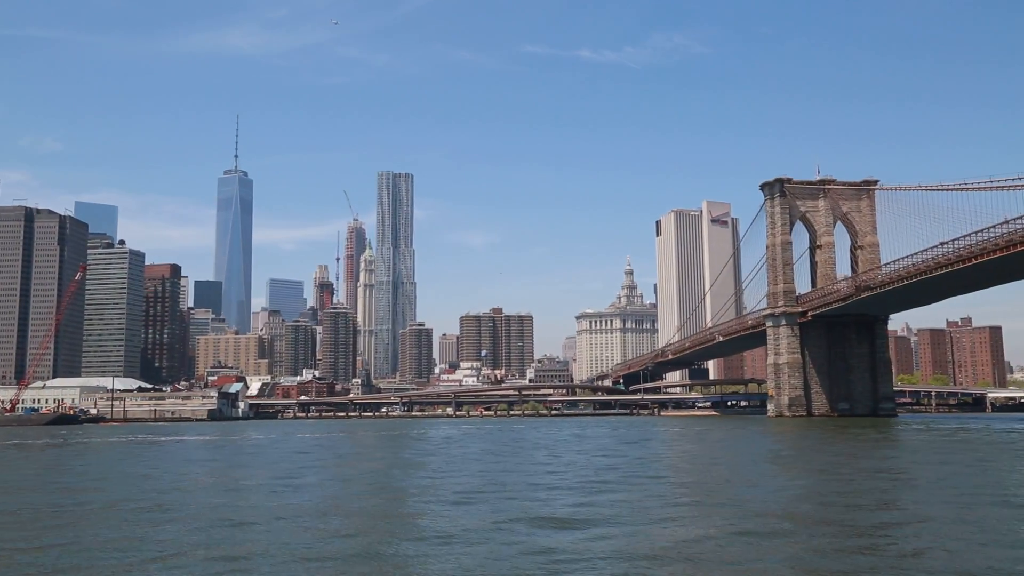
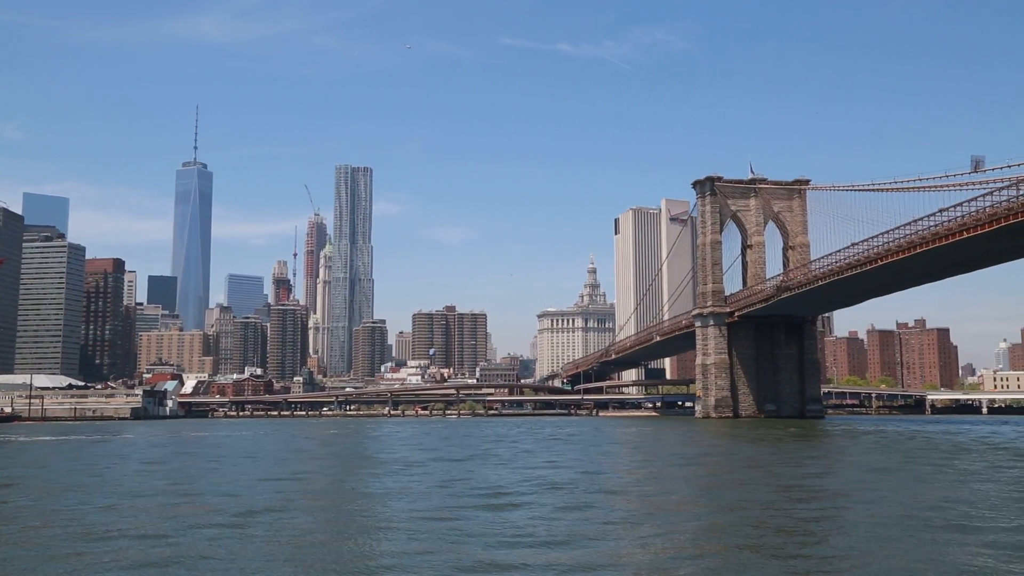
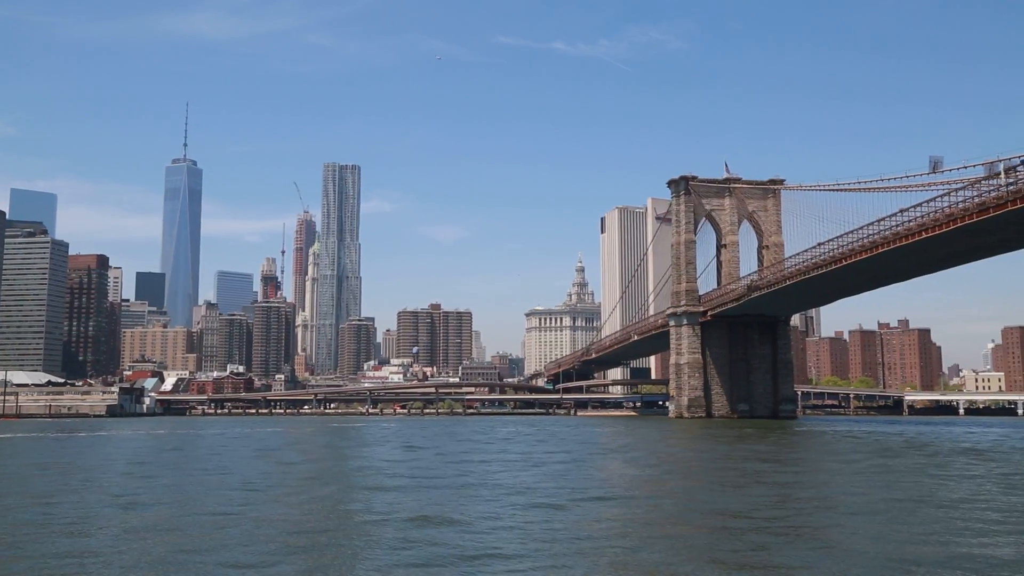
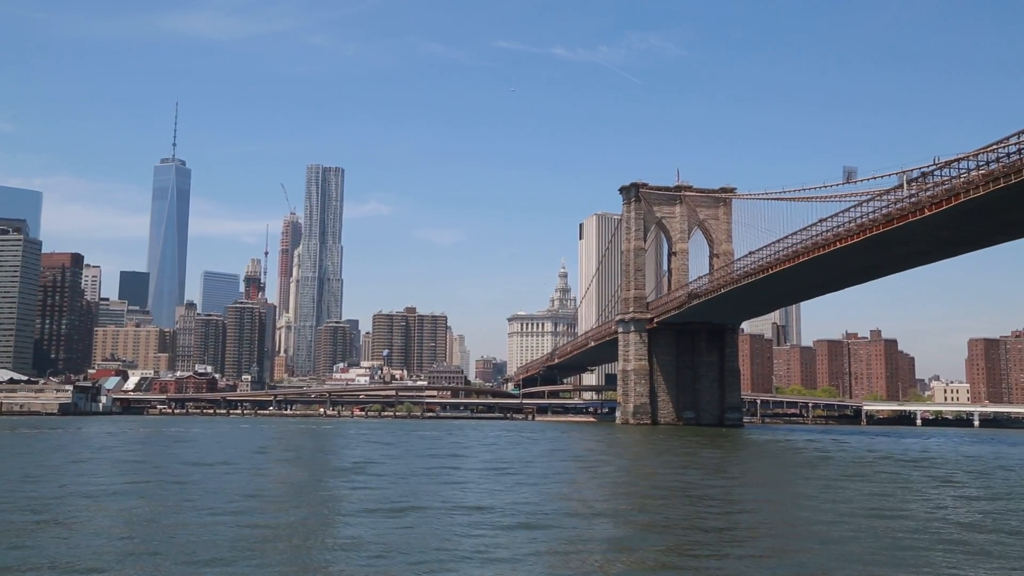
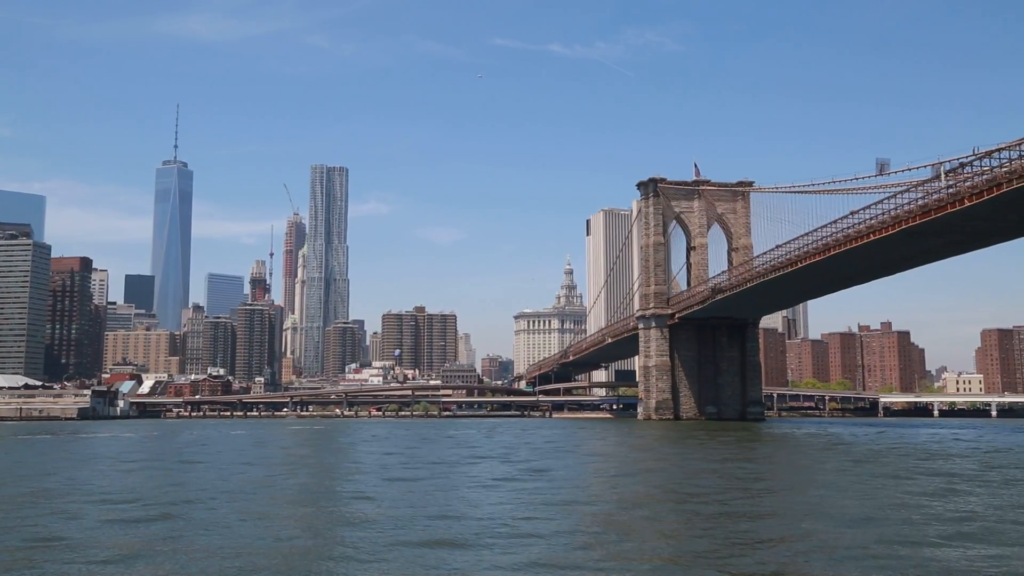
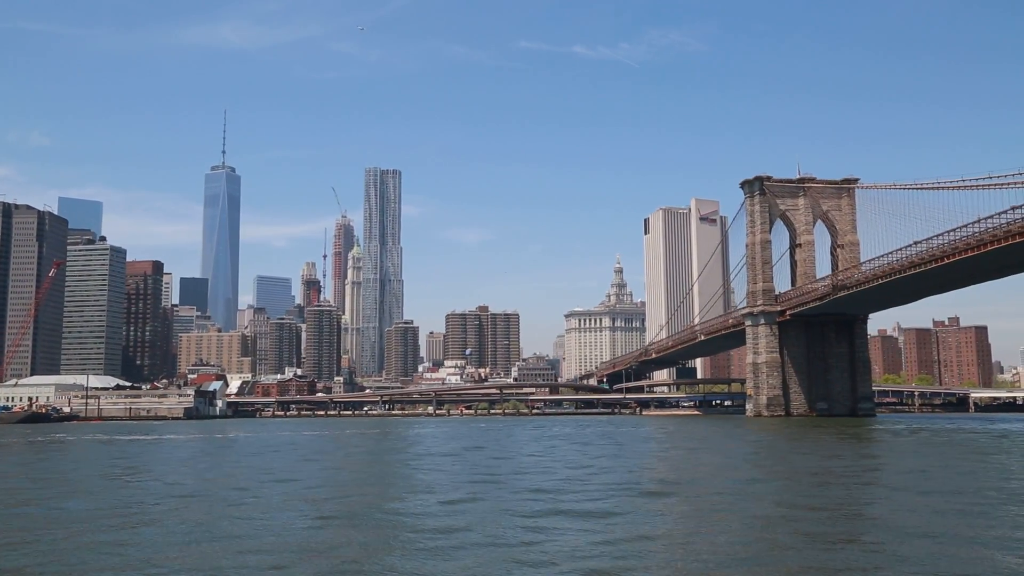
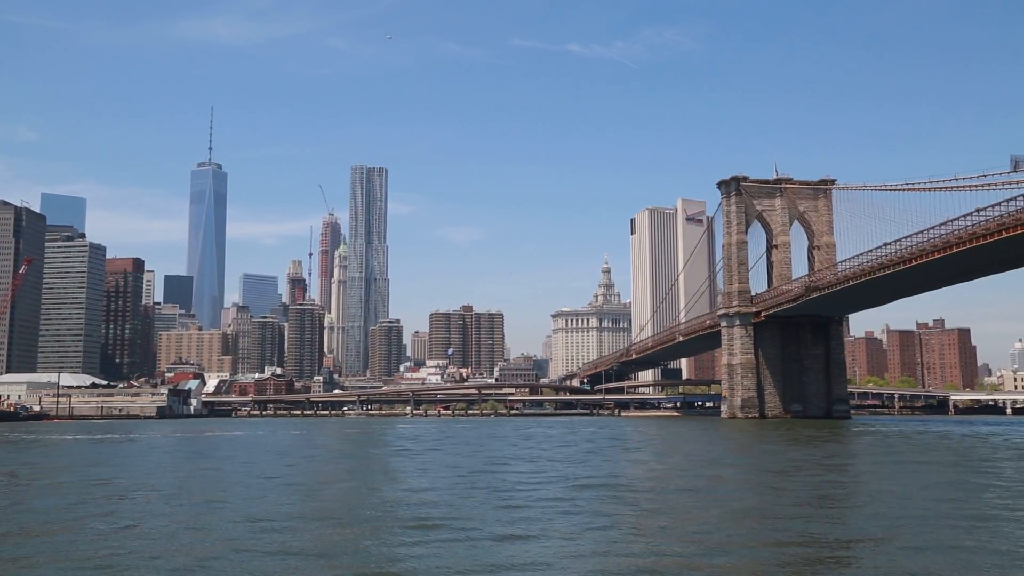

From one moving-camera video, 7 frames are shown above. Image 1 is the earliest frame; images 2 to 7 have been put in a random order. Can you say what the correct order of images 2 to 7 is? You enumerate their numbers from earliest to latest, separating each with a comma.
6, 7, 2, 3, 5, 4
